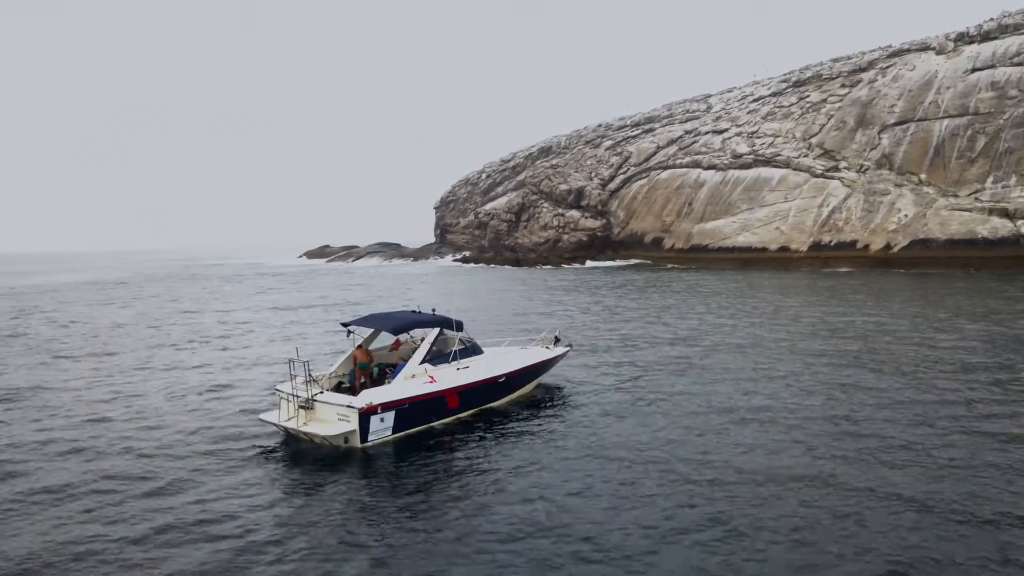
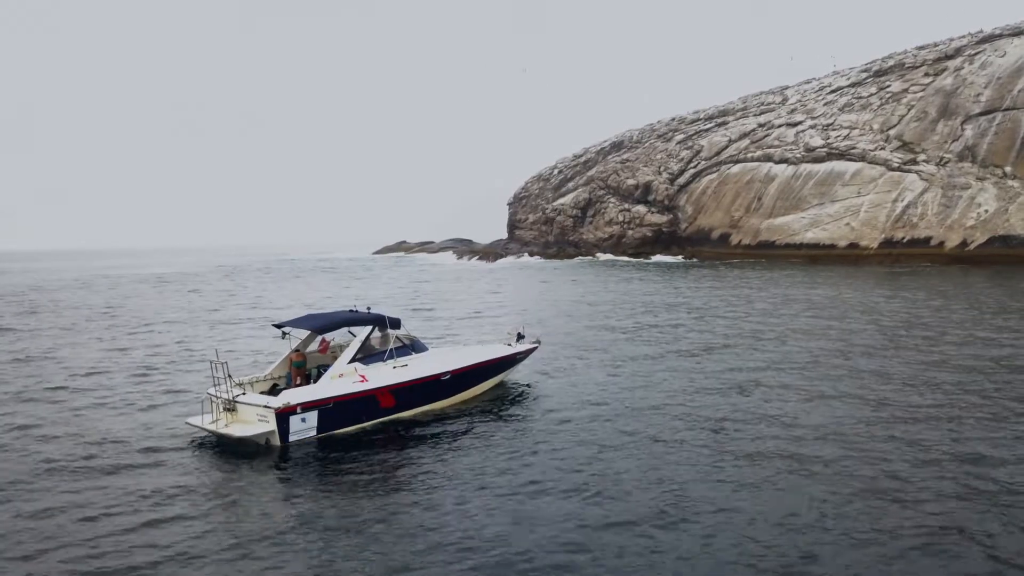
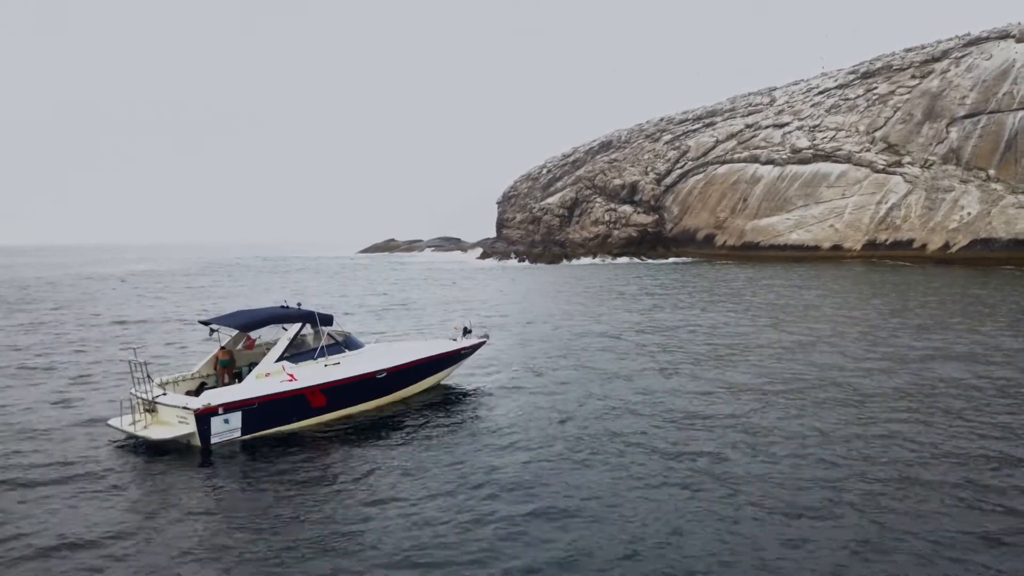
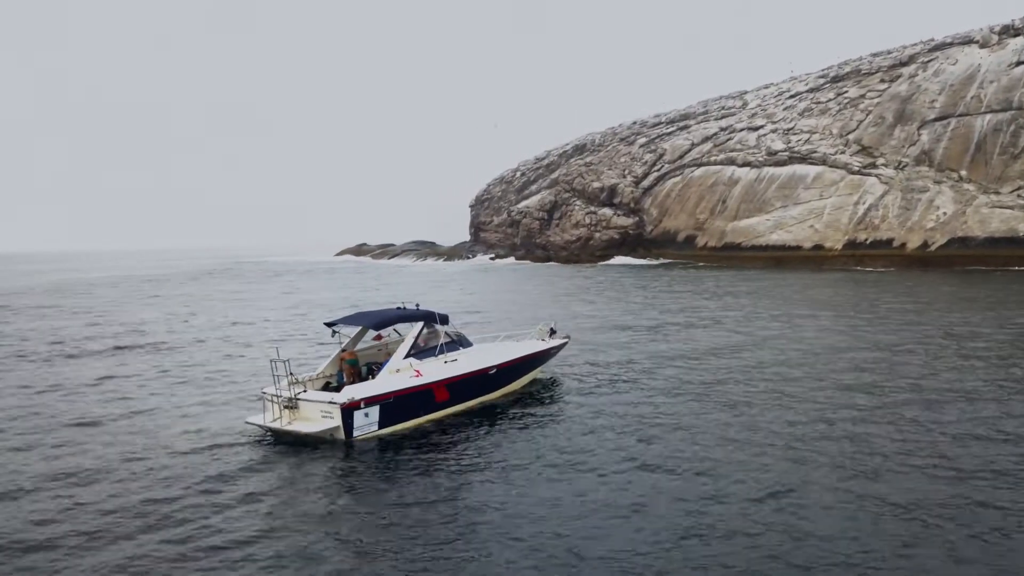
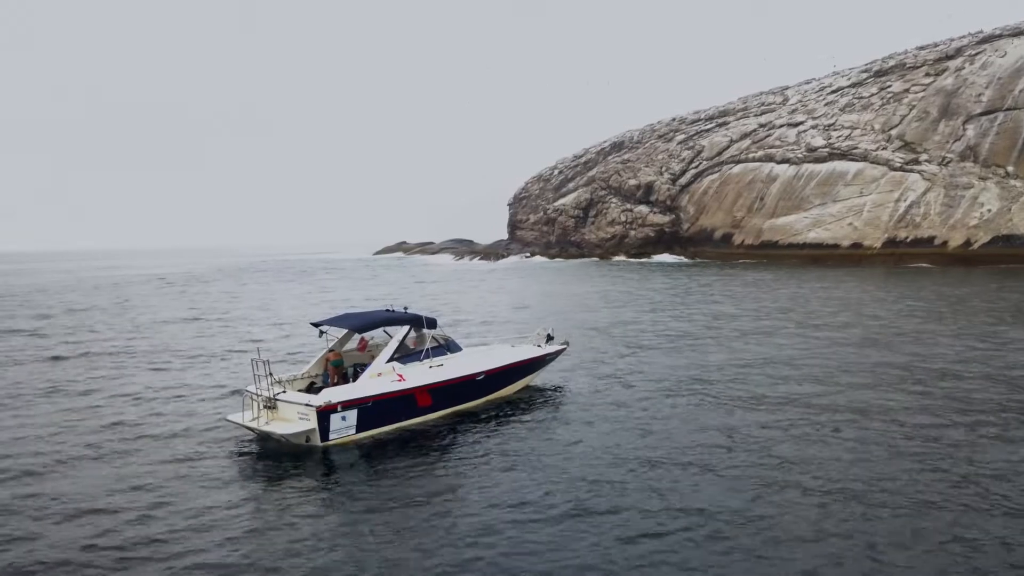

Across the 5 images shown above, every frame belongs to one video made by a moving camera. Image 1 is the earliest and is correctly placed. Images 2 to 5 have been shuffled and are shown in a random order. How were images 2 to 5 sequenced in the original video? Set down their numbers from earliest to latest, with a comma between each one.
4, 5, 2, 3
